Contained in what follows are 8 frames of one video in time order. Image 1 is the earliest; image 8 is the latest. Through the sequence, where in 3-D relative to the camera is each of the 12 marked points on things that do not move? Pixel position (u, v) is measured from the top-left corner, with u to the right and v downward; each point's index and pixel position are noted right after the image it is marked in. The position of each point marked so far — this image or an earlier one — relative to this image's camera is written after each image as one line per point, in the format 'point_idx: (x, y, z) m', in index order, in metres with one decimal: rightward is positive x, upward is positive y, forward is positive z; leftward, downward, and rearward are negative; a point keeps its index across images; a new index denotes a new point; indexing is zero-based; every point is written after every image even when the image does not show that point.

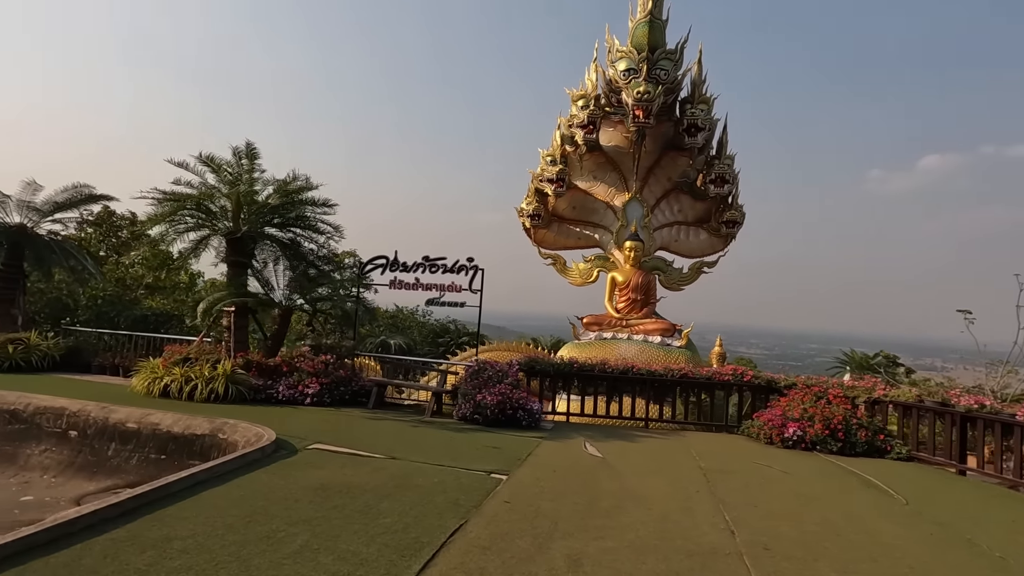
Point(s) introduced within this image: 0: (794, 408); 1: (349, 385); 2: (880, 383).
0: (+4.9, -2.1, +9.4) m
1: (-3.1, -1.8, +10.1) m
2: (+6.6, -1.7, +9.5) m
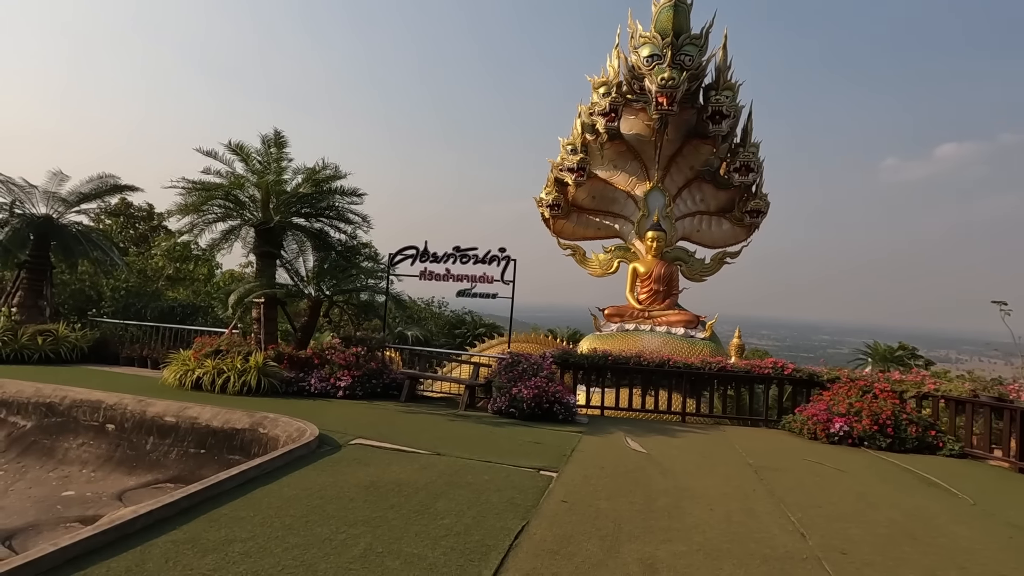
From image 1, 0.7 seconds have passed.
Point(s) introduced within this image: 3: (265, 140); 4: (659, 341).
0: (+5.5, -2.0, +9.1) m
1: (-2.4, -1.7, +9.9) m
2: (+7.2, -1.5, +9.2) m
3: (-4.6, +2.7, +9.8) m
4: (+4.8, -1.8, +17.9) m
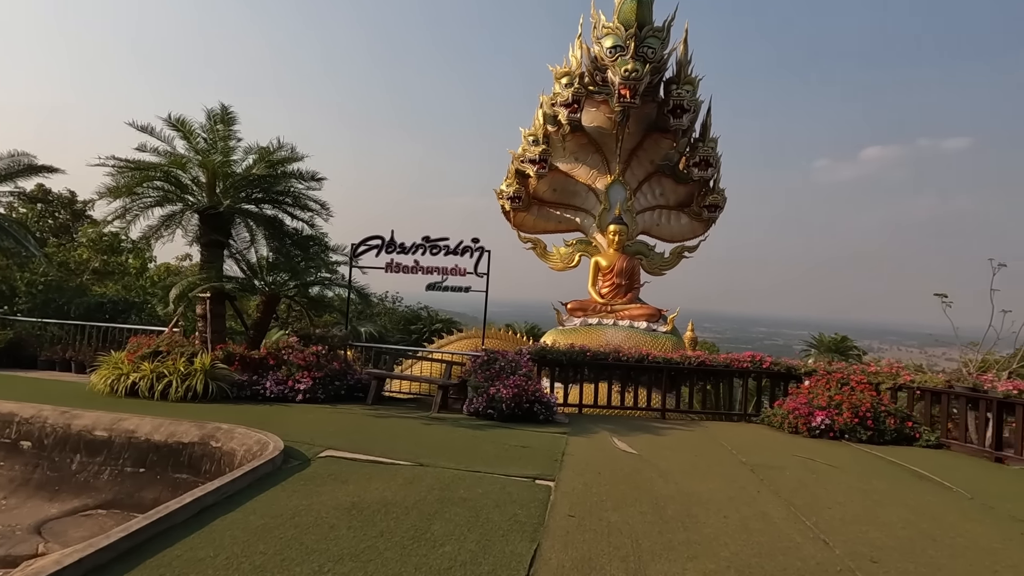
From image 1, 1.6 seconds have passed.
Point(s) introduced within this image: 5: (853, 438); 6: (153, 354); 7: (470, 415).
0: (+5.2, -1.8, +9.0) m
1: (-2.9, -1.6, +9.1) m
2: (+6.8, -1.4, +9.3) m
3: (-5.0, +2.8, +8.8) m
4: (+3.6, -1.6, +17.7) m
5: (+5.5, -2.4, +8.6) m
6: (-5.7, -1.0, +8.5) m
7: (-0.7, -2.1, +8.7) m
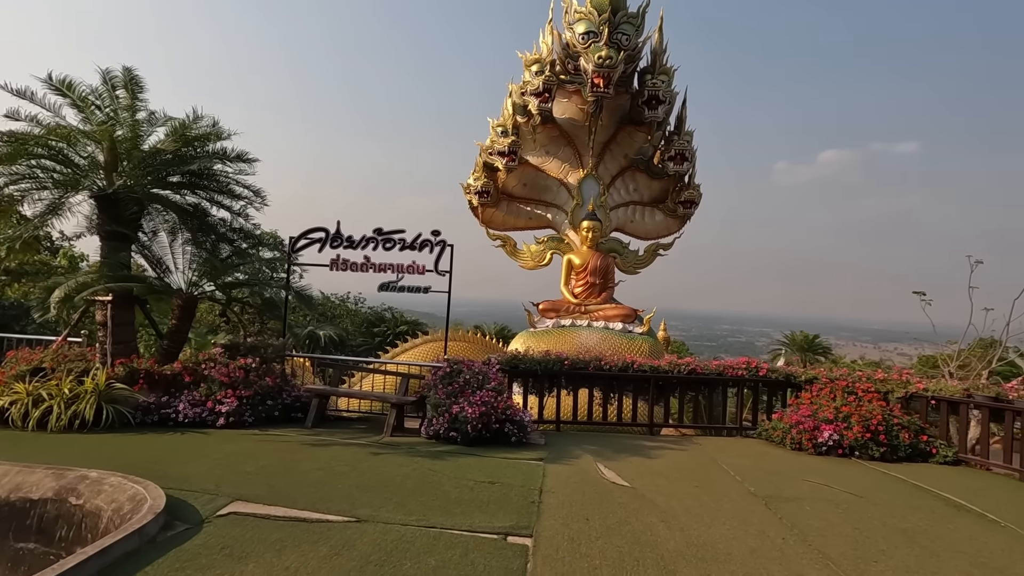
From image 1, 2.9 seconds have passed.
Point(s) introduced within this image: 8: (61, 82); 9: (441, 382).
0: (+4.7, -1.8, +8.0) m
1: (-3.3, -1.6, +7.7) m
2: (+6.3, -1.4, +8.4) m
3: (-5.4, +2.8, +7.2) m
4: (+2.6, -1.5, +16.6) m
5: (+5.0, -2.4, +7.7) m
6: (-6.2, -1.1, +6.9) m
7: (-1.1, -2.1, +7.4) m
8: (-5.8, +2.6, +6.9) m
9: (-1.0, -1.3, +7.7) m
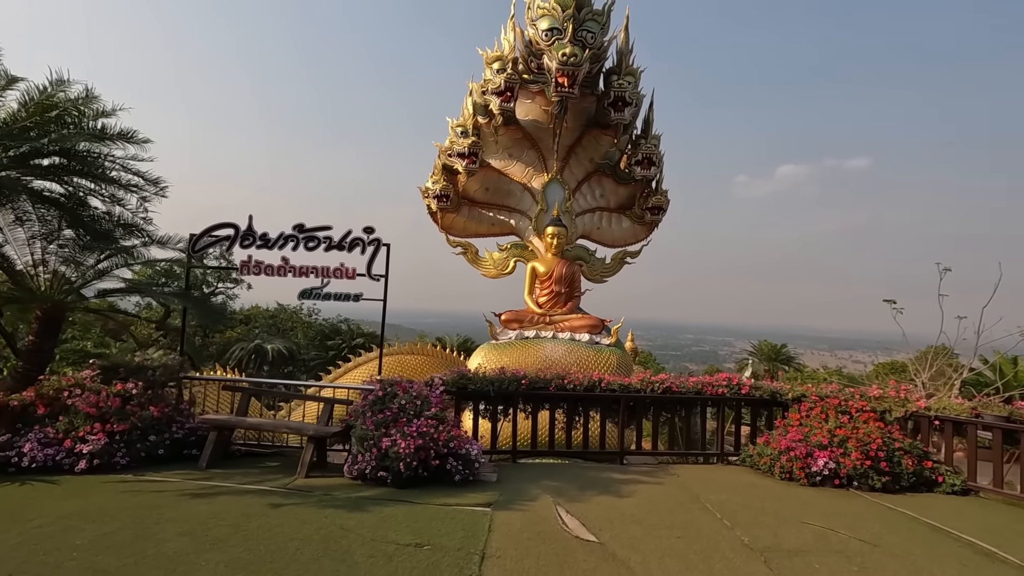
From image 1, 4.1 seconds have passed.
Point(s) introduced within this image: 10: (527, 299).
0: (+4.0, -1.9, +7.0) m
1: (-4.0, -1.7, +6.2) m
2: (+5.6, -1.4, +7.5) m
3: (-6.1, +2.7, +5.7) m
4: (+1.4, -1.8, +15.5) m
5: (+4.4, -2.5, +6.7) m
6: (-6.8, -1.1, +5.3) m
7: (-1.8, -2.1, +6.0) m
8: (-6.4, +2.6, +5.4) m
9: (-1.7, -1.4, +6.3) m
10: (+0.5, -0.4, +18.9) m
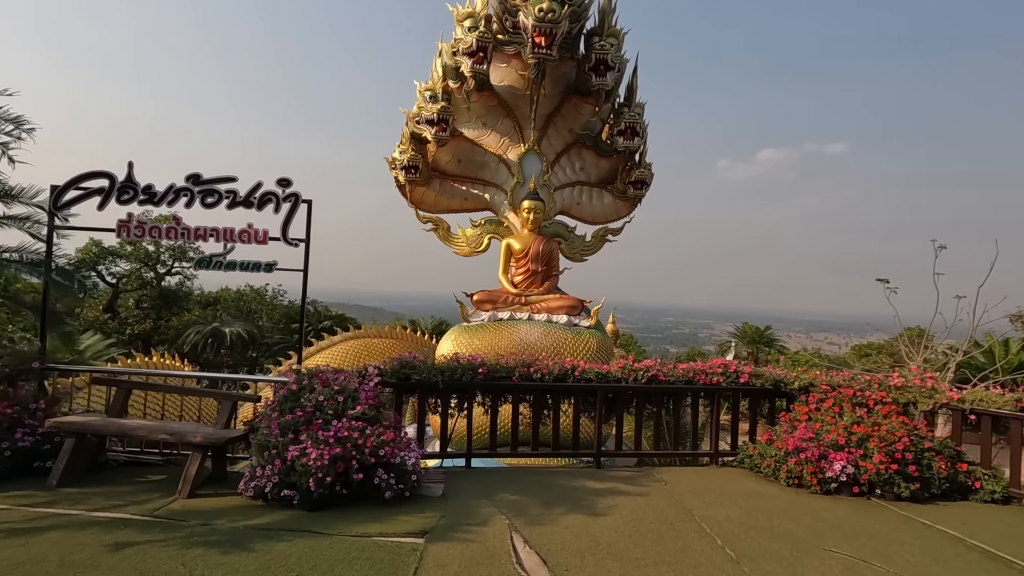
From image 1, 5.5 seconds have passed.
0: (+3.5, -1.5, +5.8) m
1: (-4.5, -1.3, +4.7) m
2: (+5.0, -1.1, +6.3) m
3: (-6.5, +3.0, +4.1) m
4: (+0.7, -1.2, +14.2) m
5: (+3.9, -2.1, +5.5) m
6: (-7.2, -0.9, +3.7) m
7: (-2.3, -1.8, +4.7) m
8: (-6.9, +2.9, +3.7) m
9: (-2.2, -1.1, +5.0) m
10: (-0.4, +0.3, +17.6) m
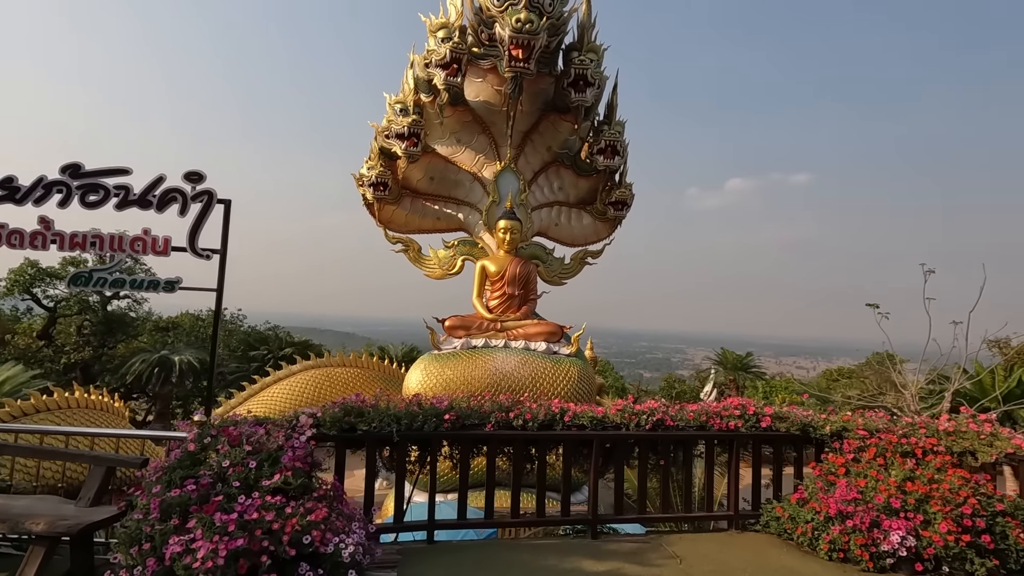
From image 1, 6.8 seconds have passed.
0: (+3.3, -1.8, +4.7) m
1: (-4.6, -1.5, +3.3) m
2: (+4.8, -1.3, +5.3) m
3: (-6.7, +2.9, +2.7) m
4: (+0.1, -1.8, +13.0) m
5: (+3.7, -2.3, +4.4) m
6: (-7.3, -0.9, +2.2) m
7: (-2.4, -2.0, +3.3) m
8: (-7.0, +2.8, +2.3) m
9: (-2.3, -1.3, +3.6) m
10: (-1.1, -0.4, +16.4) m
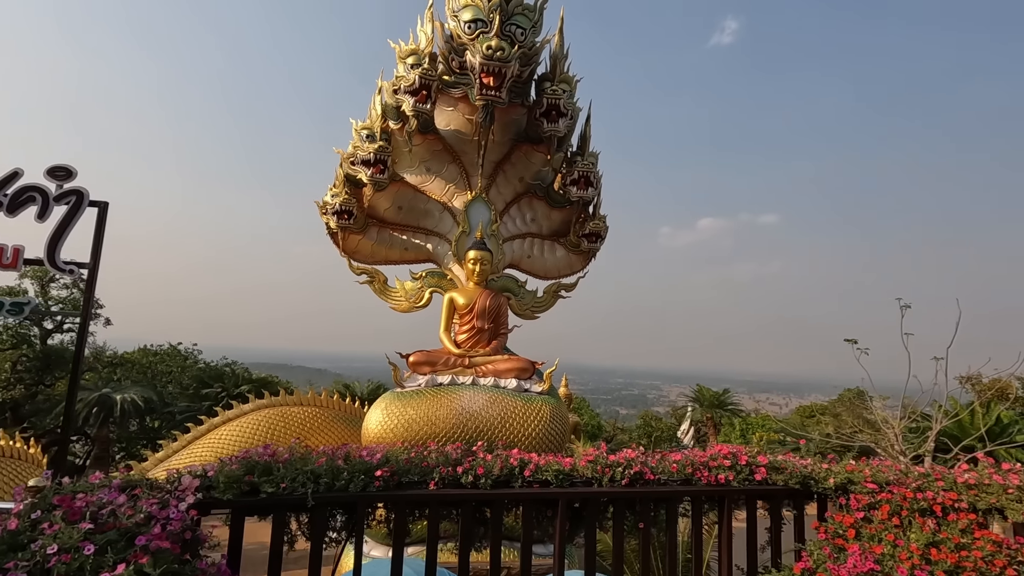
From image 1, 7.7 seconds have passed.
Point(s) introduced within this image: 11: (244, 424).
0: (+2.9, -2.0, +3.9) m
1: (-5.0, -1.5, +2.1) m
2: (+4.4, -1.6, +4.6) m
3: (-6.9, +2.9, +1.8) m
4: (-0.7, -2.5, +12.0) m
5: (+3.3, -2.5, +3.6) m
6: (-7.6, -0.9, +1.0) m
7: (-2.8, -2.1, +2.2) m
8: (-7.2, +2.8, +1.4) m
9: (-2.7, -1.4, +2.6) m
10: (-2.0, -1.4, +15.4) m
11: (-6.4, -3.2, +12.4) m
